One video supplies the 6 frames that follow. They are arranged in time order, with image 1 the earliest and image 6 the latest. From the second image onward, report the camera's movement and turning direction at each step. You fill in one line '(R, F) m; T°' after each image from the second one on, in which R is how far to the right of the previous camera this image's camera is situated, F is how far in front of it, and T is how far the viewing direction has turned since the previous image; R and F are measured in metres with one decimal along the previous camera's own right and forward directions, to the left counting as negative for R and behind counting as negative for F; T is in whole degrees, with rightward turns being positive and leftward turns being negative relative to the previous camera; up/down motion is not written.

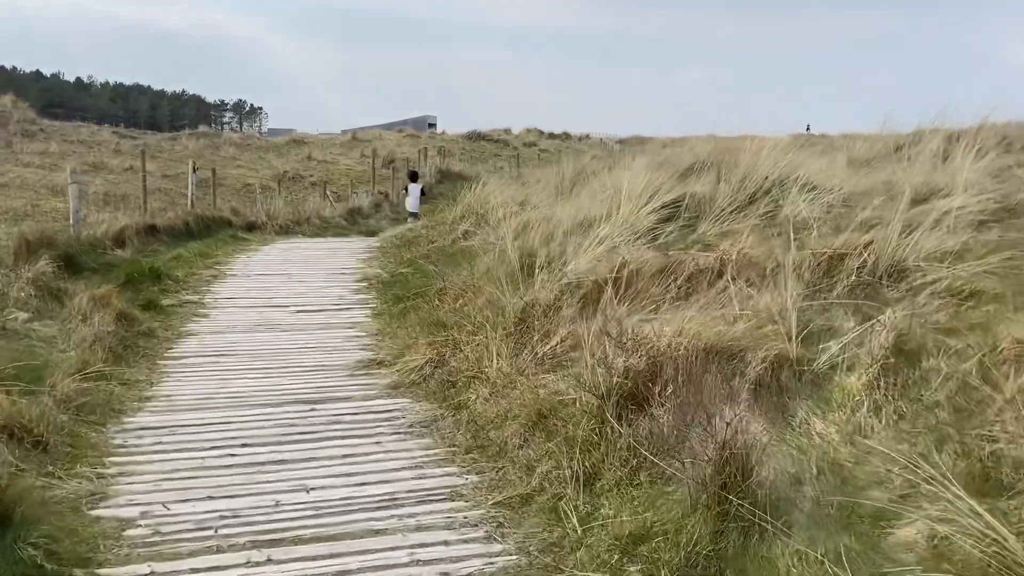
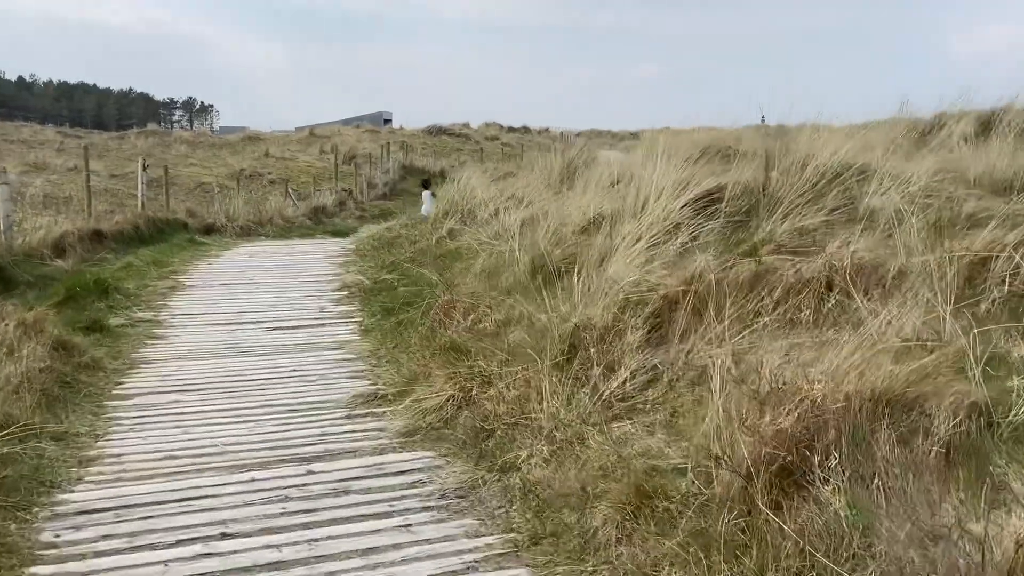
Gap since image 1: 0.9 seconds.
(-0.3, +0.9) m; +3°
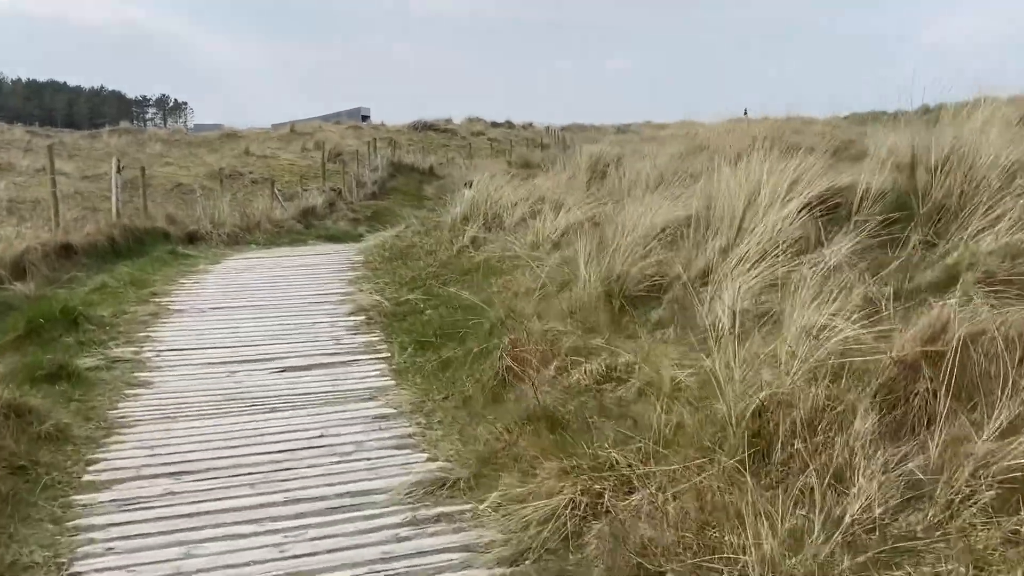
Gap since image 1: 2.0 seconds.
(-0.4, +1.0) m; +1°
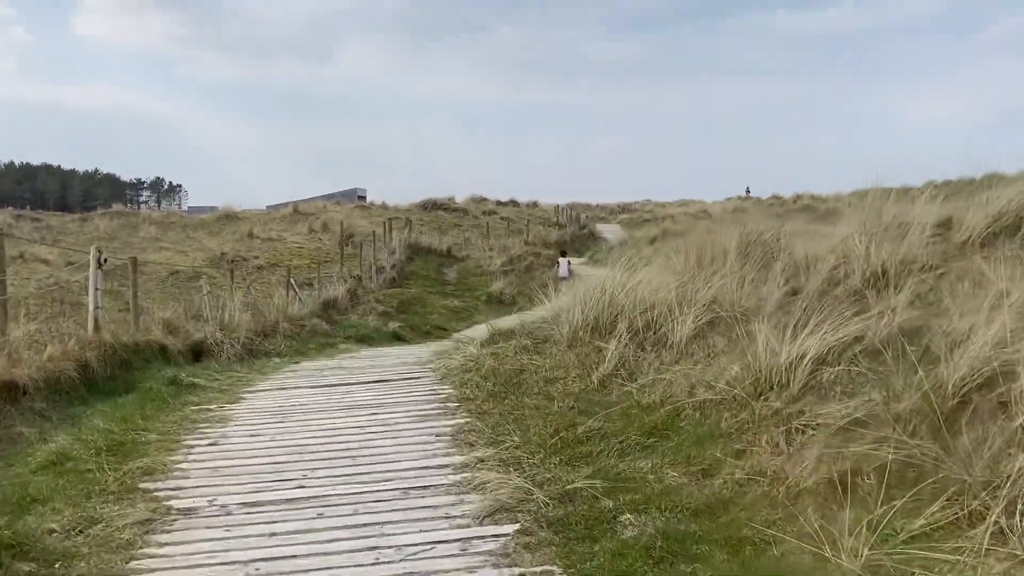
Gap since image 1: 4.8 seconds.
(-1.0, +2.4) m; 0°
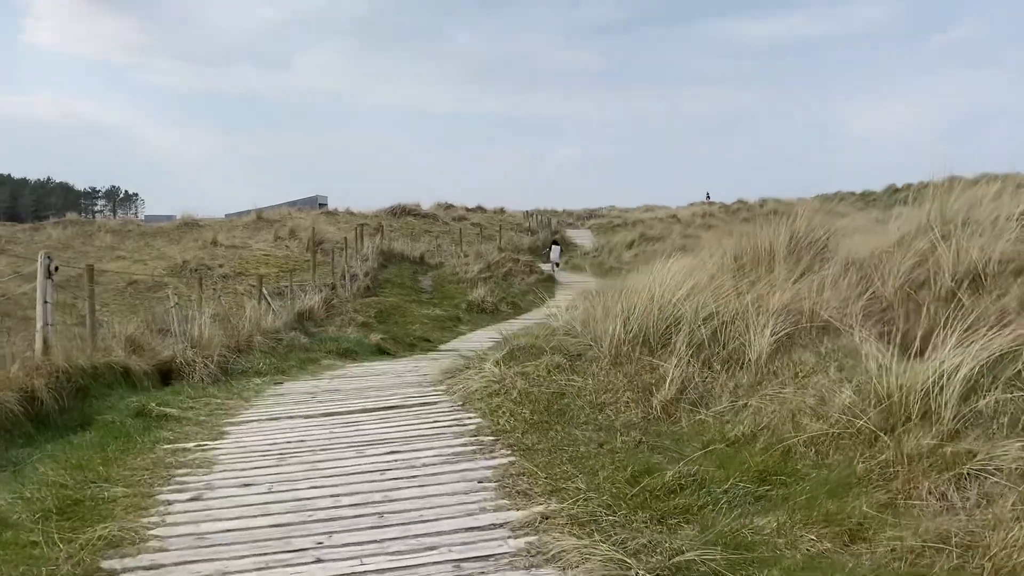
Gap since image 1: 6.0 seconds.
(-0.4, +0.8) m; +2°
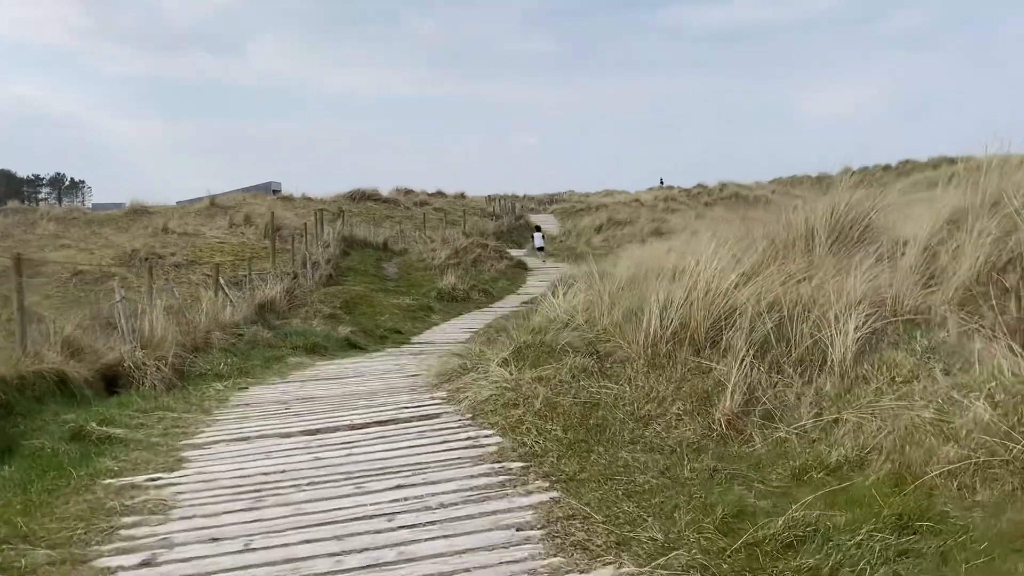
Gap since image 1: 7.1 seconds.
(-0.3, +0.8) m; +3°
